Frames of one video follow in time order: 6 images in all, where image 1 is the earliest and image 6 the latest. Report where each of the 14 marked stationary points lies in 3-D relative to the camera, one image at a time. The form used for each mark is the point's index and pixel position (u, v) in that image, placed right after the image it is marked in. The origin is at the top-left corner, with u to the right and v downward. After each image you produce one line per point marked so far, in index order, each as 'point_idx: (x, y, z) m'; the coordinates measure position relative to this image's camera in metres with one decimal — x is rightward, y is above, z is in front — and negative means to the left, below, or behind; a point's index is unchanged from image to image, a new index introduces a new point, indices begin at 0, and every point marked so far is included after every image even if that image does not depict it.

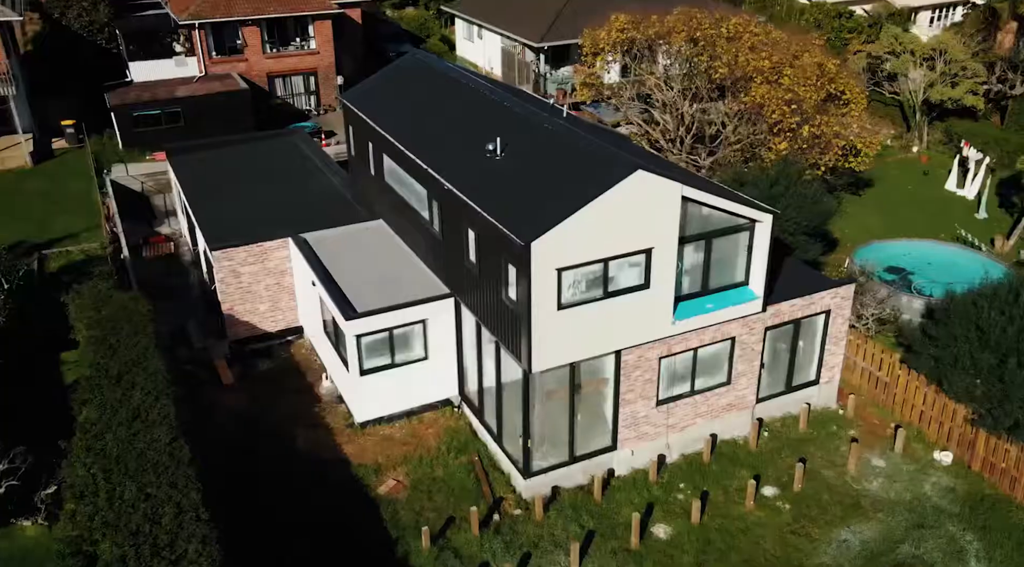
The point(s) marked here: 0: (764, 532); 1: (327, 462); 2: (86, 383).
0: (+5.2, -5.1, +17.7) m
1: (-4.1, -4.0, +19.2) m
2: (-8.7, -2.0, +17.5) m
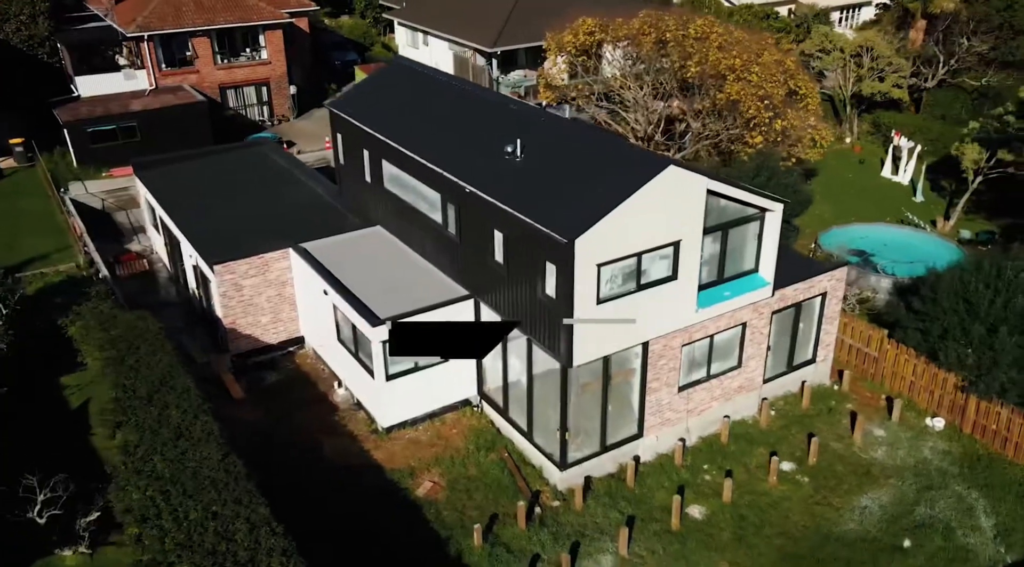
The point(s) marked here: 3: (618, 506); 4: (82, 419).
0: (+6.1, -4.8, +18.7) m
1: (-3.4, -4.1, +19.2) m
2: (-7.8, -2.4, +17.0) m
3: (+2.3, -4.8, +18.3) m
4: (-9.2, -2.9, +18.4) m
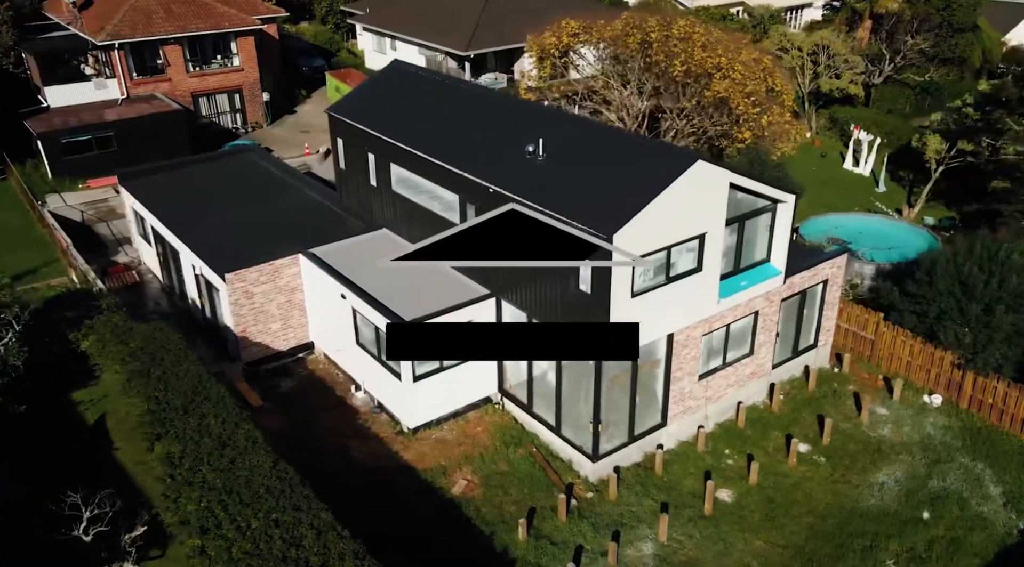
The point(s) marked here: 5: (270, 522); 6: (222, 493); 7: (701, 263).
0: (+6.8, -4.5, +19.4) m
1: (-2.7, -4.2, +19.2) m
2: (-7.0, -2.6, +16.7) m
3: (+3.0, -4.6, +18.8) m
4: (-8.4, -3.2, +18.0) m
5: (-4.0, -4.0, +14.2) m
6: (-5.0, -3.6, +14.8) m
7: (+4.0, +0.4, +18.3) m
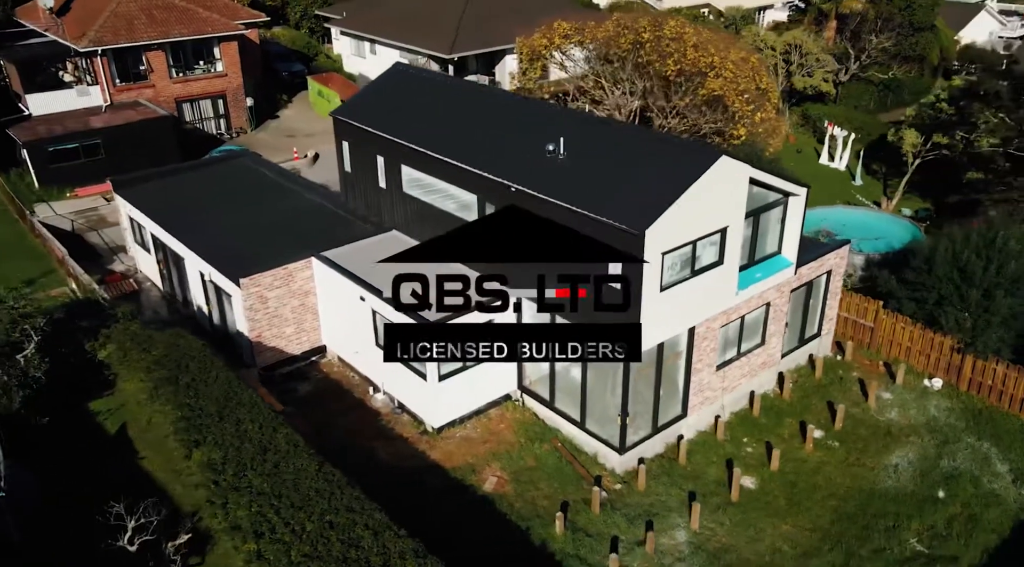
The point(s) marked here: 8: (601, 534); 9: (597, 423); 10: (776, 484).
0: (+7.4, -4.3, +20.0) m
1: (-2.1, -4.2, +19.2) m
2: (-6.3, -2.7, +16.5) m
3: (+3.7, -4.5, +19.1) m
4: (-7.7, -3.3, +17.7) m
5: (-3.1, -4.0, +14.2) m
6: (-4.1, -3.7, +14.7) m
7: (+4.6, +0.6, +18.8) m
8: (+1.8, -5.2, +17.7) m
9: (+1.9, -3.2, +19.6) m
10: (+6.0, -4.5, +19.4) m
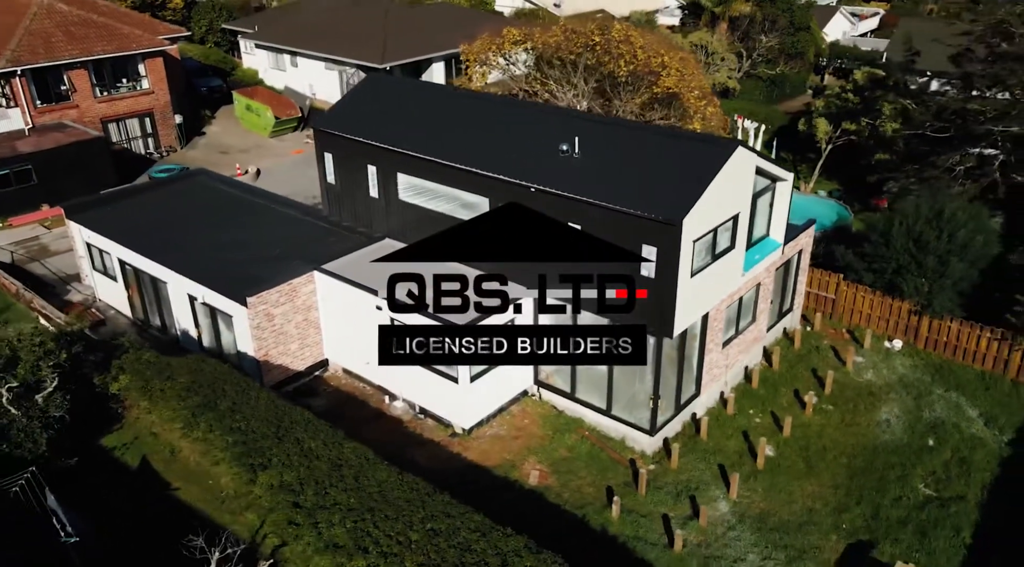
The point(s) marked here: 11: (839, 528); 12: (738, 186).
0: (+8.1, -3.7, +21.6) m
1: (-1.2, -4.3, +19.4) m
2: (-5.0, -3.1, +16.0) m
3: (+4.6, -4.1, +20.2) m
4: (-6.6, -3.8, +17.0) m
5: (-1.4, -4.0, +14.2) m
6: (-2.5, -3.8, +14.6) m
7: (+5.1, +1.0, +20.0) m
8: (+3.0, -4.9, +18.5) m
9: (+2.7, -3.0, +20.3) m
10: (+6.8, -4.0, +20.8) m
11: (+7.0, -5.3, +18.5) m
12: (+5.0, +2.2, +19.3) m
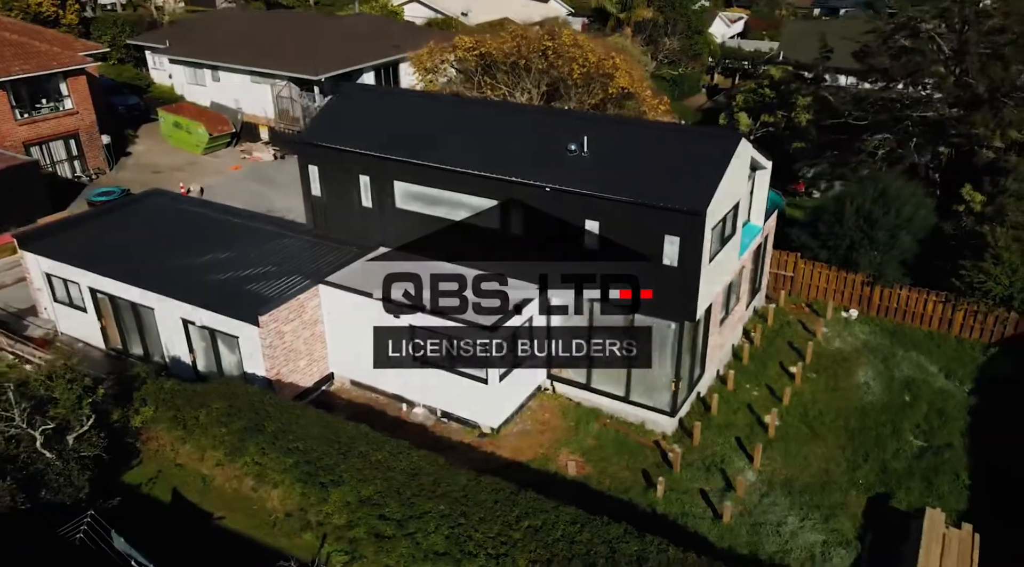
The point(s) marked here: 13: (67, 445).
0: (+8.4, -3.1, +23.2) m
1: (-0.3, -4.3, +19.6) m
2: (-3.6, -3.3, +15.7) m
3: (+5.2, -3.7, +21.3) m
4: (-5.3, -4.2, +16.4) m
5: (+0.2, -4.0, +14.5) m
6: (-0.9, -3.9, +14.7) m
7: (+5.4, +1.4, +21.2) m
8: (+4.0, -4.6, +19.3) m
9: (+3.2, -2.7, +21.1) m
10: (+7.3, -3.5, +22.2) m
11: (+8.0, -4.7, +19.9) m
12: (+5.3, +2.6, +20.5) m
13: (-8.2, -3.0, +15.9) m
